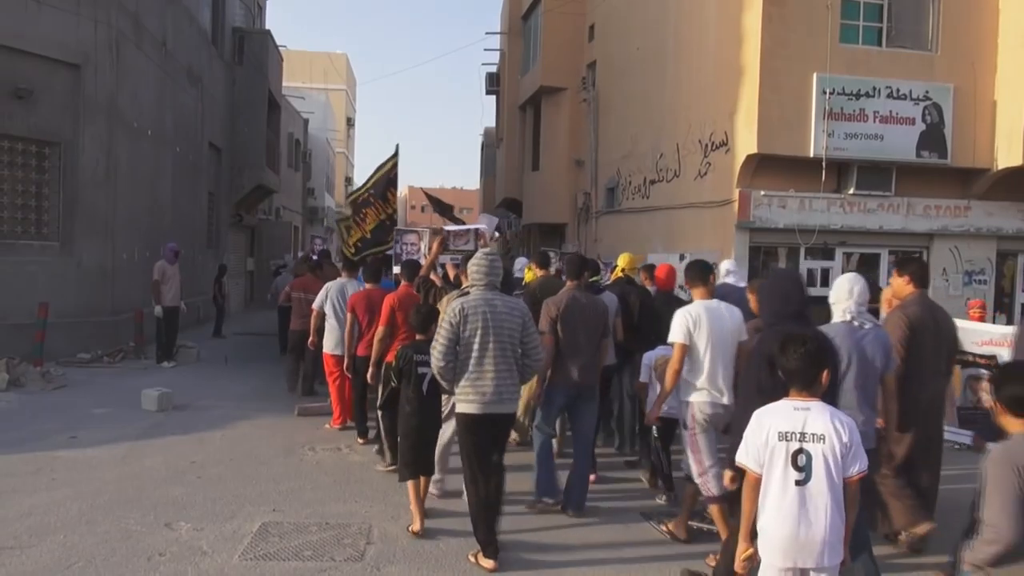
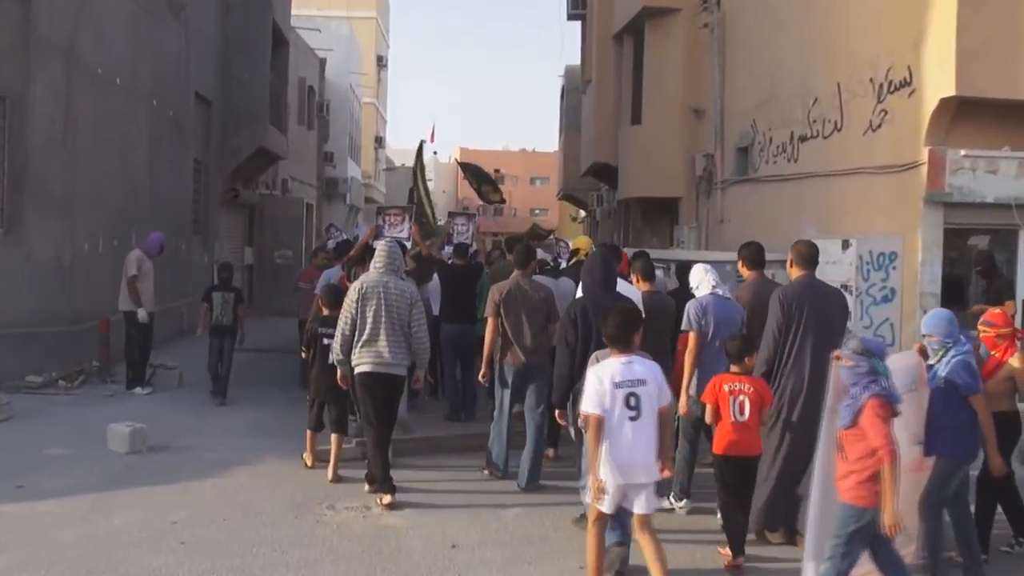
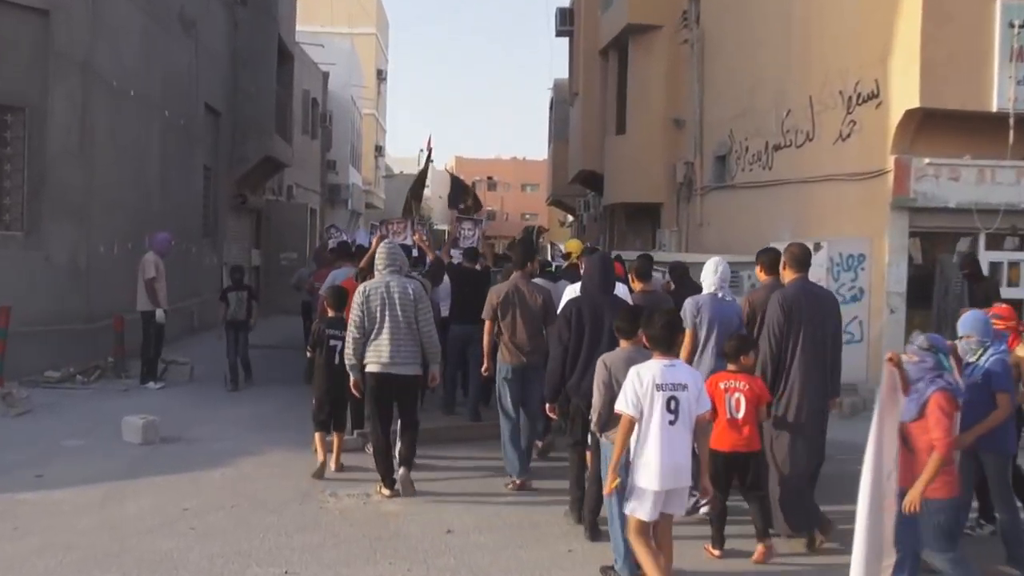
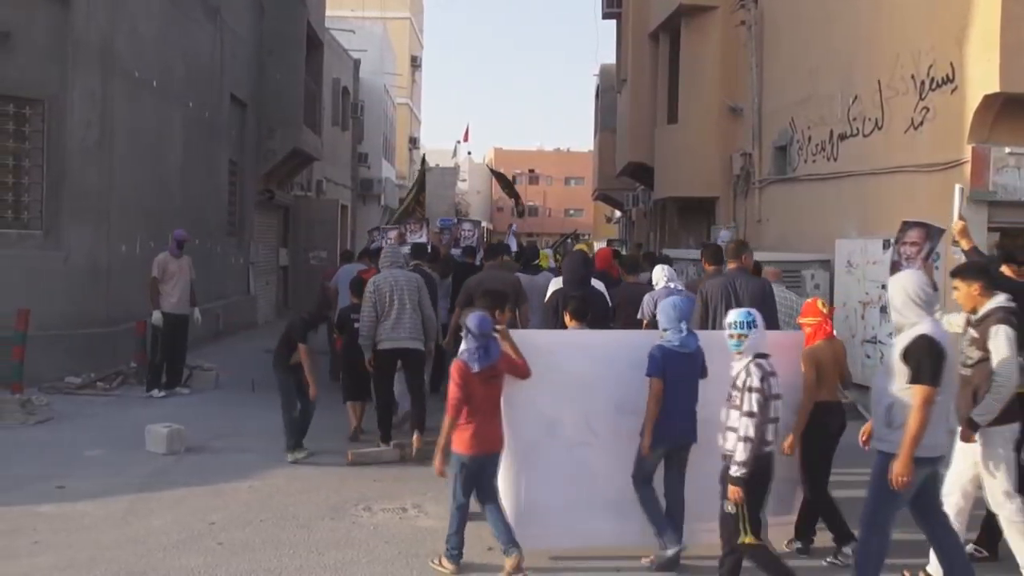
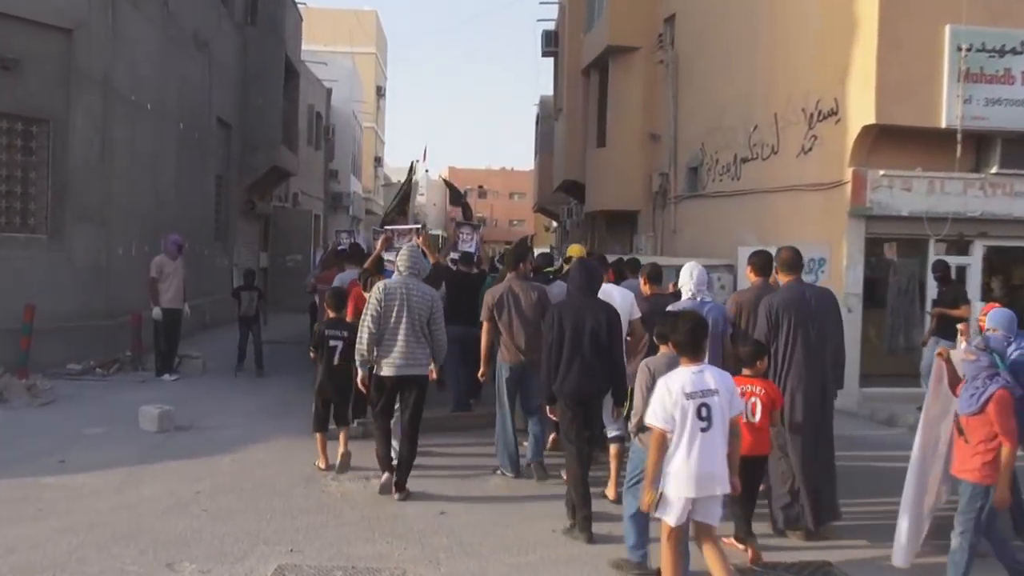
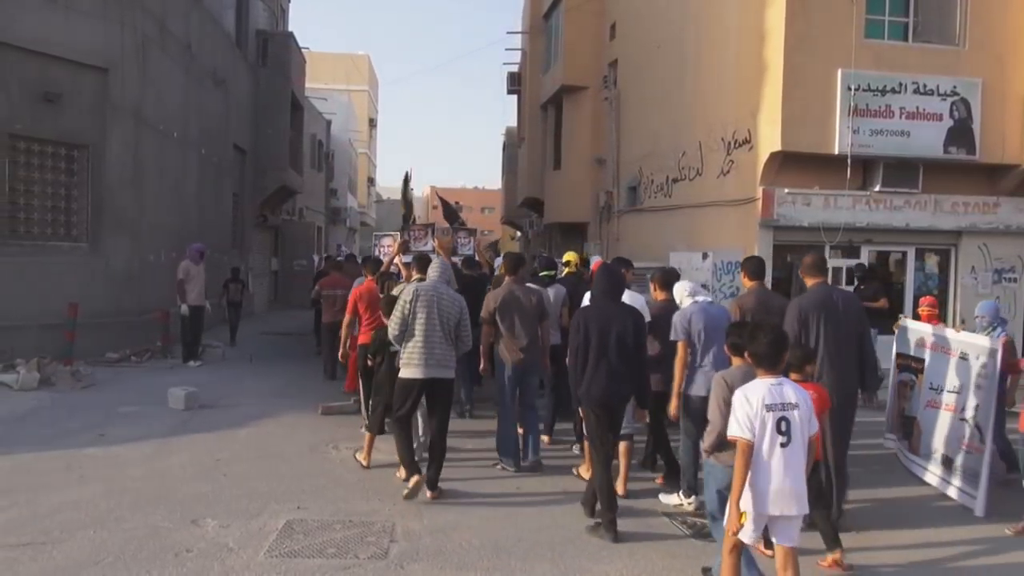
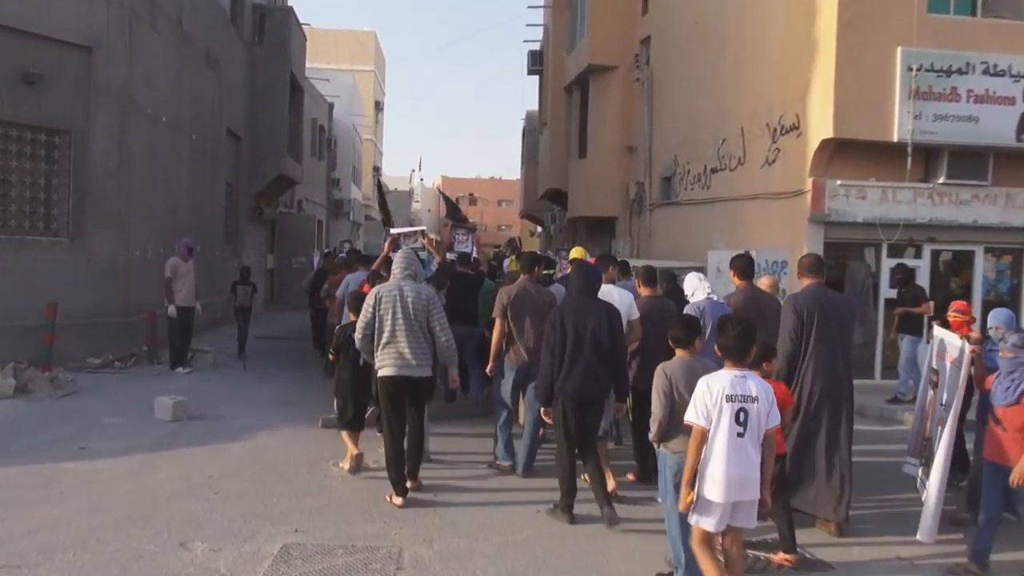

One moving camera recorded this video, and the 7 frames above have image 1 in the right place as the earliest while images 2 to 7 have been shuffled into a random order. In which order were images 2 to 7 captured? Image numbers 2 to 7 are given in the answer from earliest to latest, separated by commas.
6, 7, 5, 3, 2, 4
